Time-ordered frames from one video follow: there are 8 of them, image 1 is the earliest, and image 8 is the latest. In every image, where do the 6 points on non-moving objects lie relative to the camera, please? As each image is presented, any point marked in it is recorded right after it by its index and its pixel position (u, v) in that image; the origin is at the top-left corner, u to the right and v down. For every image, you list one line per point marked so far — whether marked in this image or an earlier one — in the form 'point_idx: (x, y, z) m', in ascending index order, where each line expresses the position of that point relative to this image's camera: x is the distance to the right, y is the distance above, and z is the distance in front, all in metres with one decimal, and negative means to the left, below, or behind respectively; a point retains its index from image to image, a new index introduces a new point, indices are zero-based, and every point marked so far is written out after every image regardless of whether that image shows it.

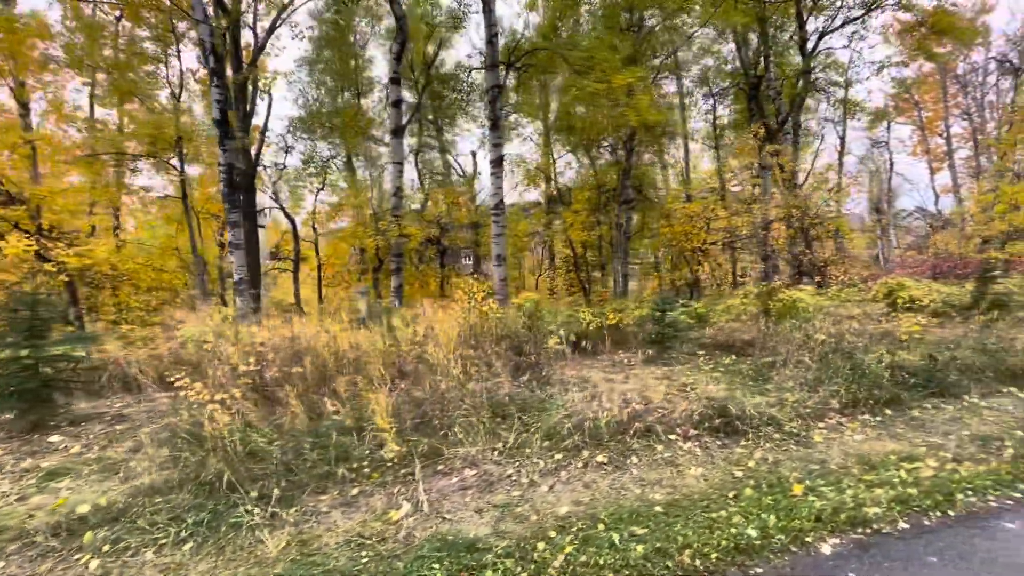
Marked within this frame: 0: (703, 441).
0: (+1.9, -1.6, +4.8) m
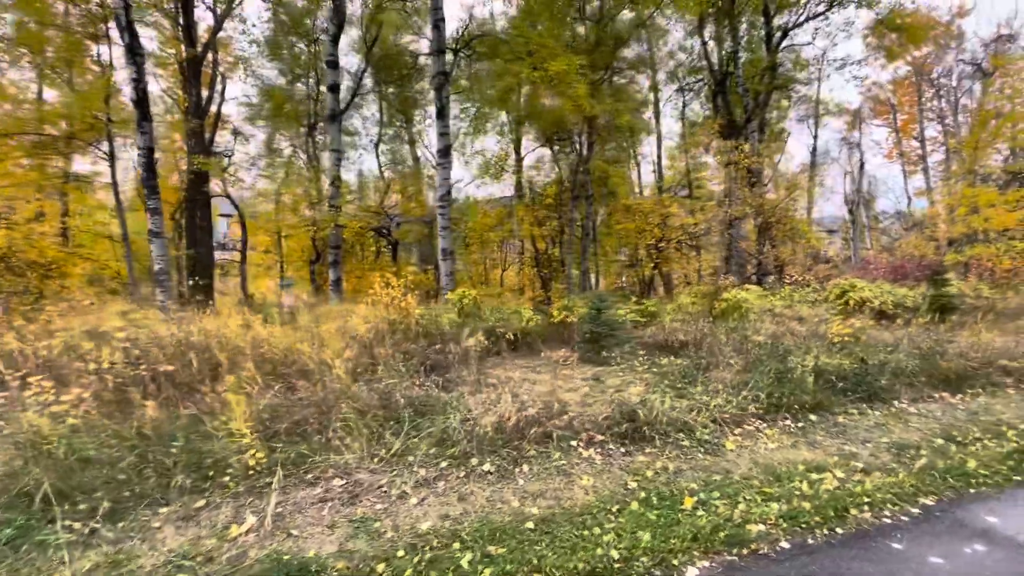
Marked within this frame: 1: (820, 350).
0: (+0.9, -1.5, +4.6) m
1: (+4.3, -0.9, +6.7) m
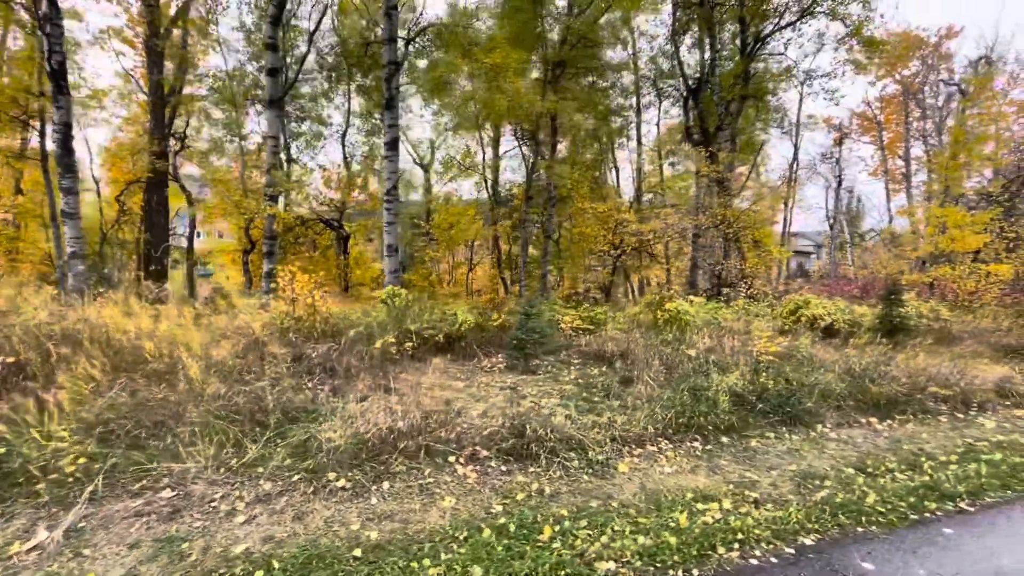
0: (-0.2, -1.6, +4.2) m
1: (+3.1, -1.1, +6.4) m
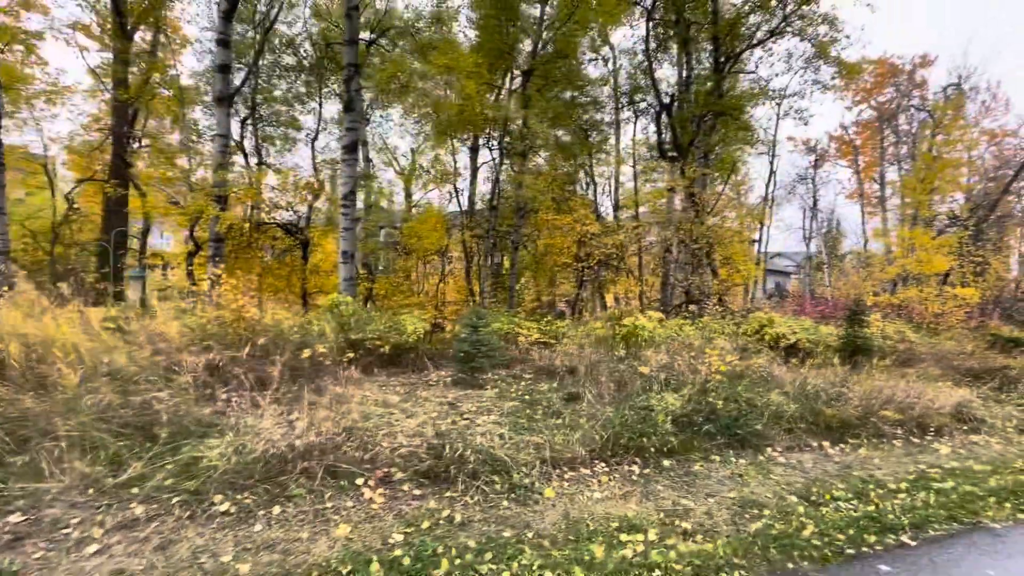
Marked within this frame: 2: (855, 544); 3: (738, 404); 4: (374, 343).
0: (-0.9, -1.6, +3.9) m
1: (+2.4, -1.3, +6.1) m
2: (+2.7, -2.0, +3.7) m
3: (+2.8, -1.4, +5.9) m
4: (-2.1, -0.8, +7.2) m
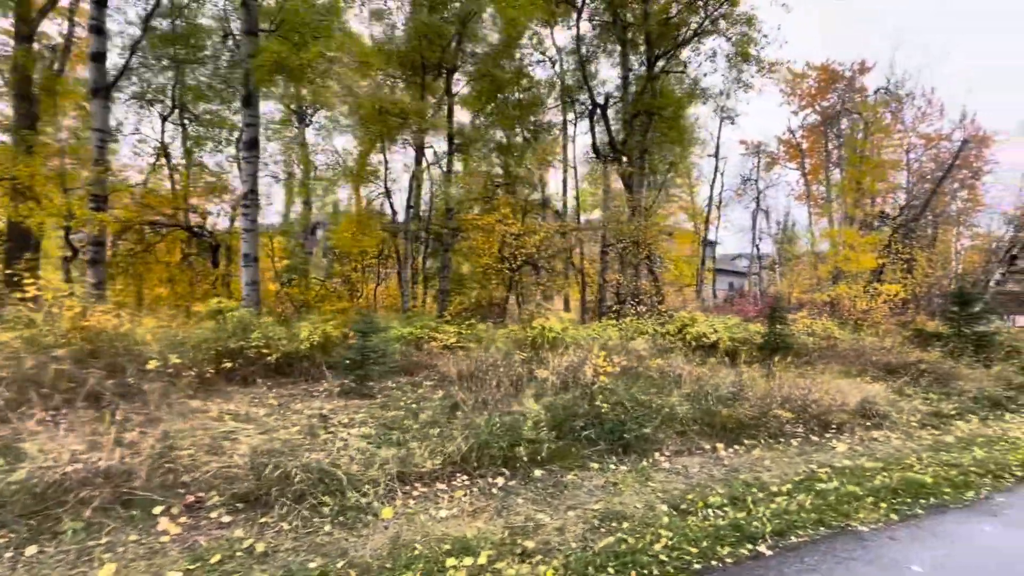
0: (-2.2, -1.6, +3.4) m
1: (+1.0, -1.3, +5.8) m
2: (+1.4, -1.9, +3.5) m
3: (+1.4, -1.4, +5.7) m
4: (-3.6, -0.9, +6.6) m
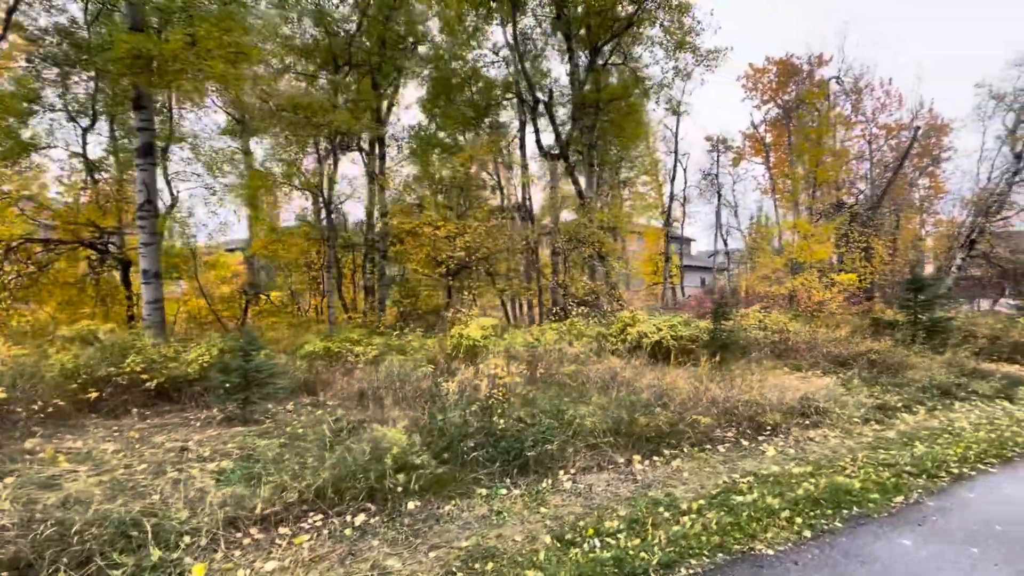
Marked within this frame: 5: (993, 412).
0: (-3.2, -1.8, +2.8) m
1: (-0.2, -1.3, +5.3) m
2: (+0.4, -1.9, +2.9) m
3: (+0.2, -1.4, +5.1) m
4: (-4.7, -1.1, +5.9) m
5: (+7.5, -1.9, +7.5) m
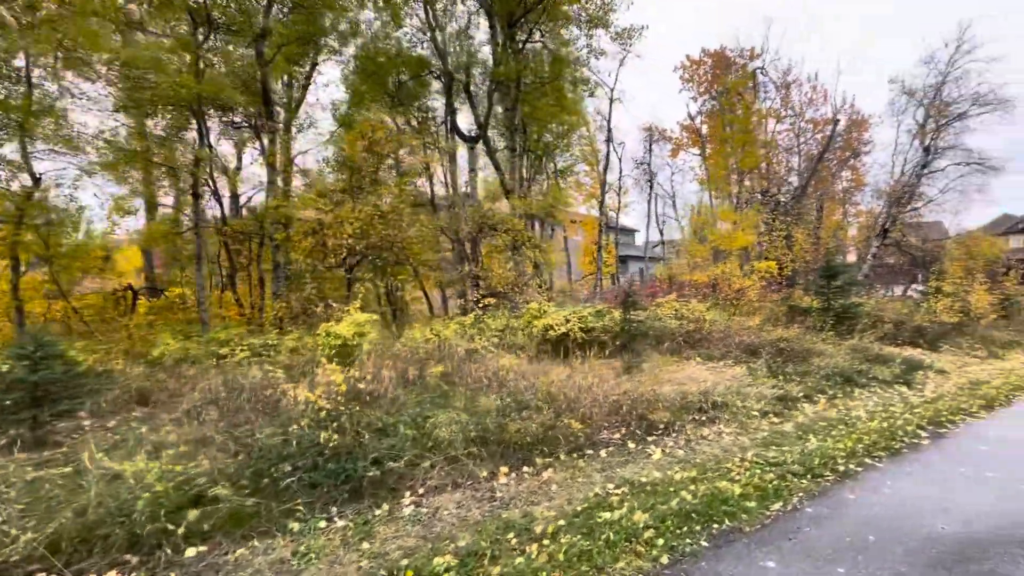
0: (-4.4, -1.8, +1.7) m
1: (-1.6, -1.2, +4.5) m
2: (-0.8, -1.9, +2.2) m
3: (-1.2, -1.3, +4.4) m
4: (-6.2, -1.1, +4.7) m
5: (+5.9, -1.7, +7.5) m
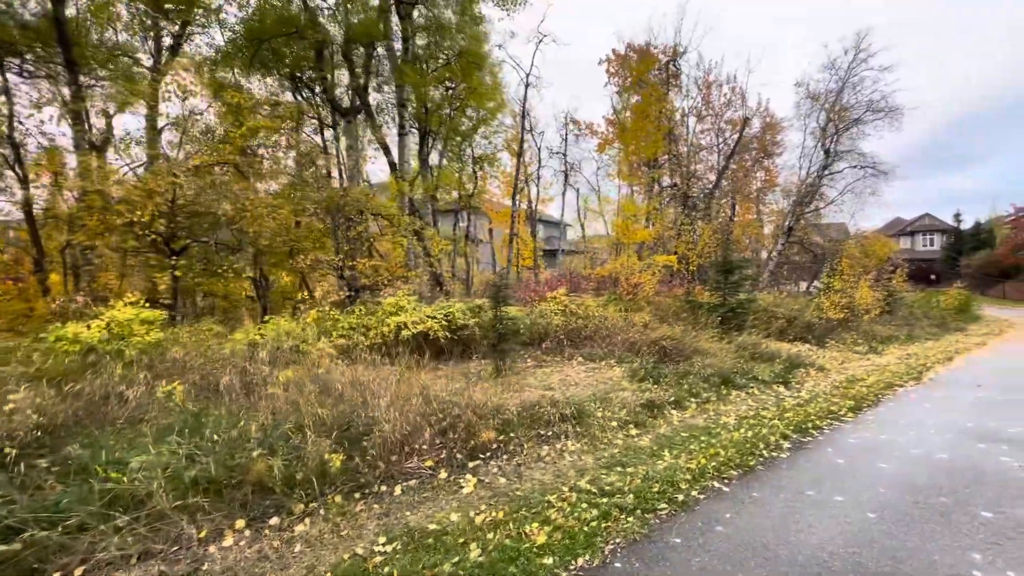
0: (-5.8, -1.7, +0.1) m
1: (-3.4, -1.1, +3.2) m
2: (-2.4, -1.8, +1.0) m
3: (-2.9, -1.2, +3.1) m
4: (-8.0, -0.9, +2.8) m
5: (+3.7, -1.7, +7.0) m
